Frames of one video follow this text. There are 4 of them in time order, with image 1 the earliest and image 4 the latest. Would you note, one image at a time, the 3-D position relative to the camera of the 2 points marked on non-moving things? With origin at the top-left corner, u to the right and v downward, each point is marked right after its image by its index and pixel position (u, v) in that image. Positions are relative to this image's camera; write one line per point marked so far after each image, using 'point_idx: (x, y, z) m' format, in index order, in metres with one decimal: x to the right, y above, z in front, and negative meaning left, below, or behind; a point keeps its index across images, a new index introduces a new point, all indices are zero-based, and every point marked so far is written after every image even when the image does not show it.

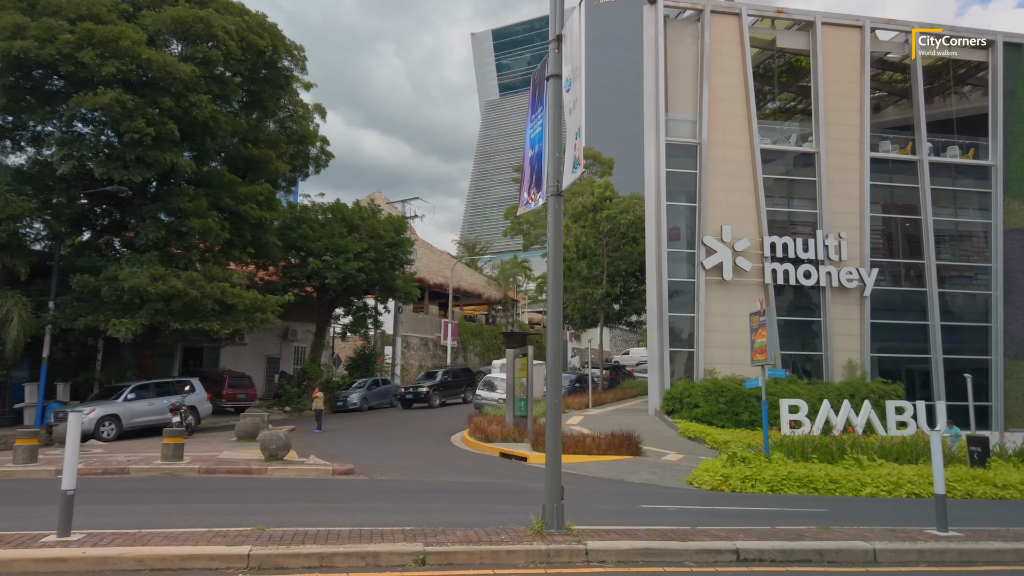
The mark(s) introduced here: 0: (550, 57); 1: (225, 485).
0: (+0.3, +1.9, +6.0) m
1: (-3.9, -2.7, +9.9) m
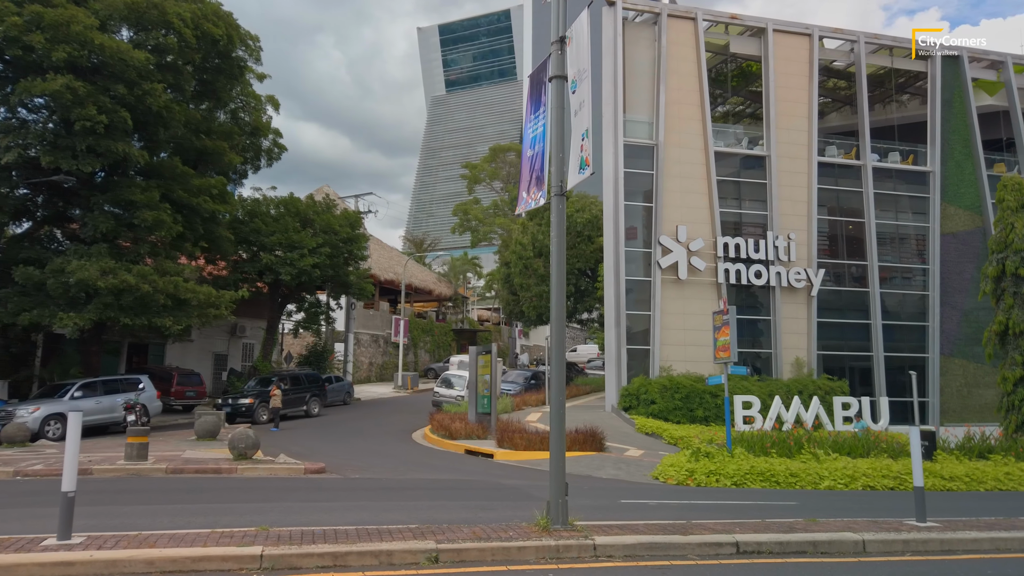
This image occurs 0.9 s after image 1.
0: (+0.3, +1.9, +6.0) m
1: (-4.2, -2.7, +9.7) m
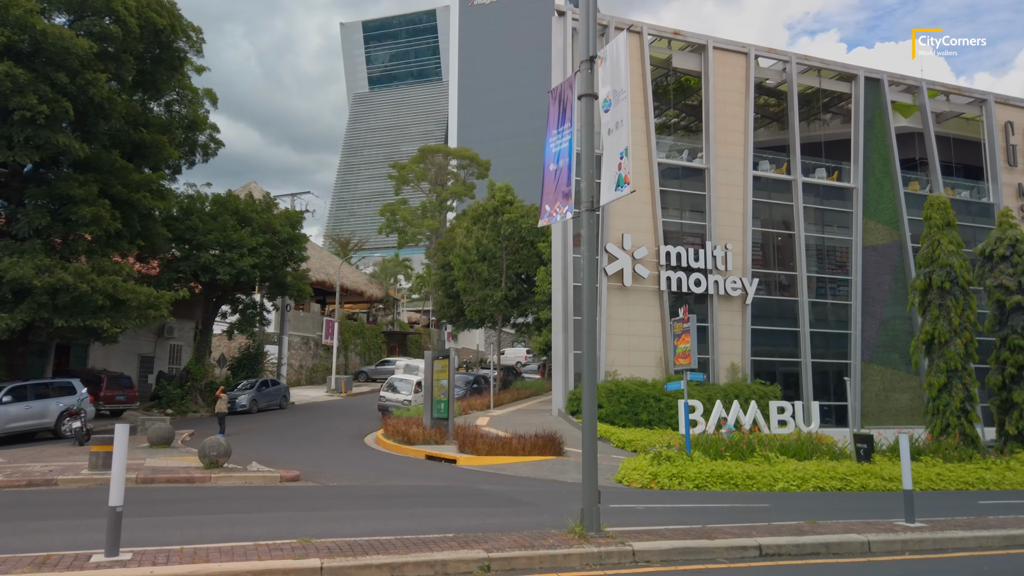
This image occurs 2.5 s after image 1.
0: (+0.6, +1.8, +6.2) m
1: (-4.4, -2.7, +9.4) m
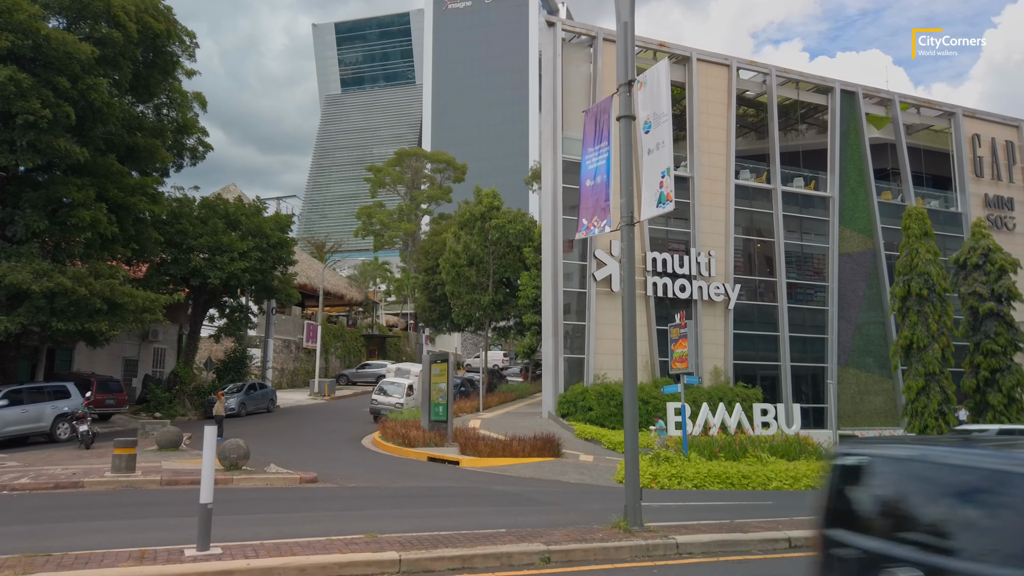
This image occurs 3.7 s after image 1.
0: (+1.0, +1.7, +6.7) m
1: (-4.1, -2.8, +9.7) m
